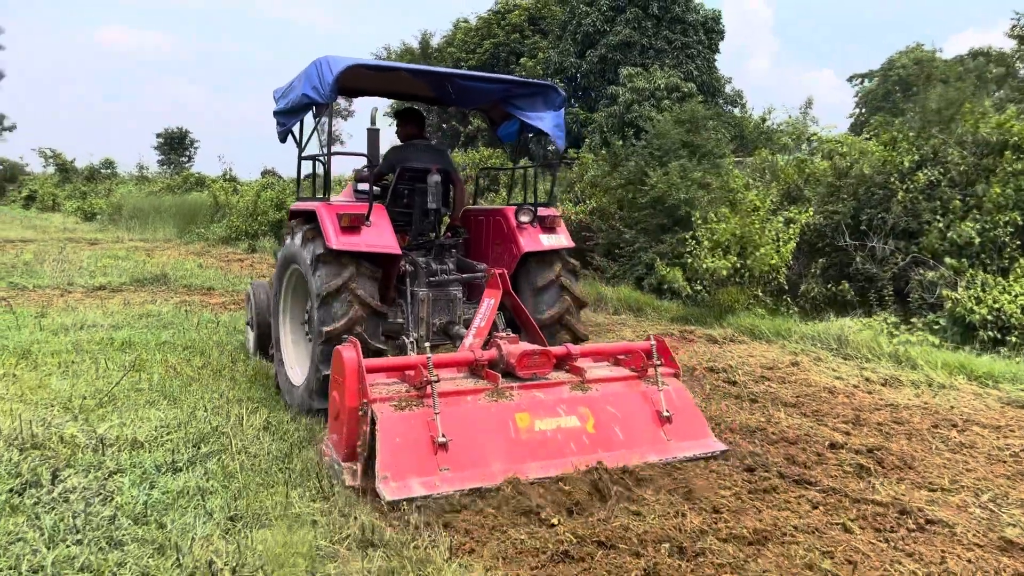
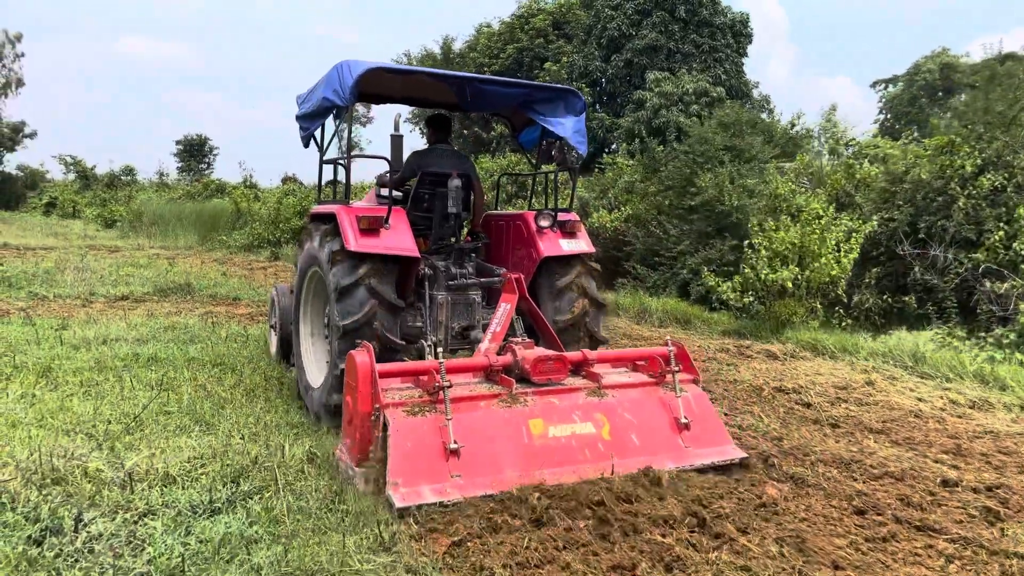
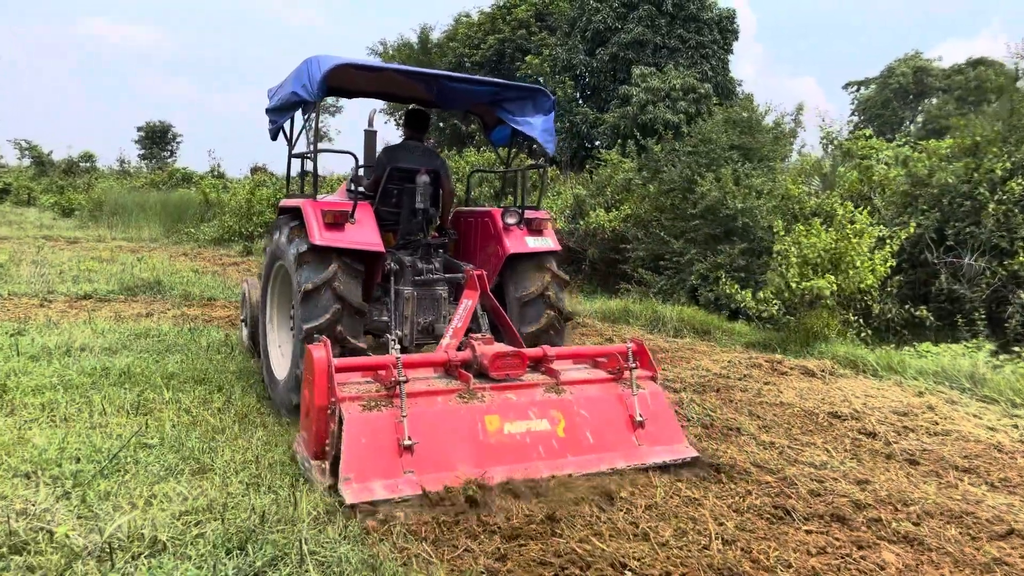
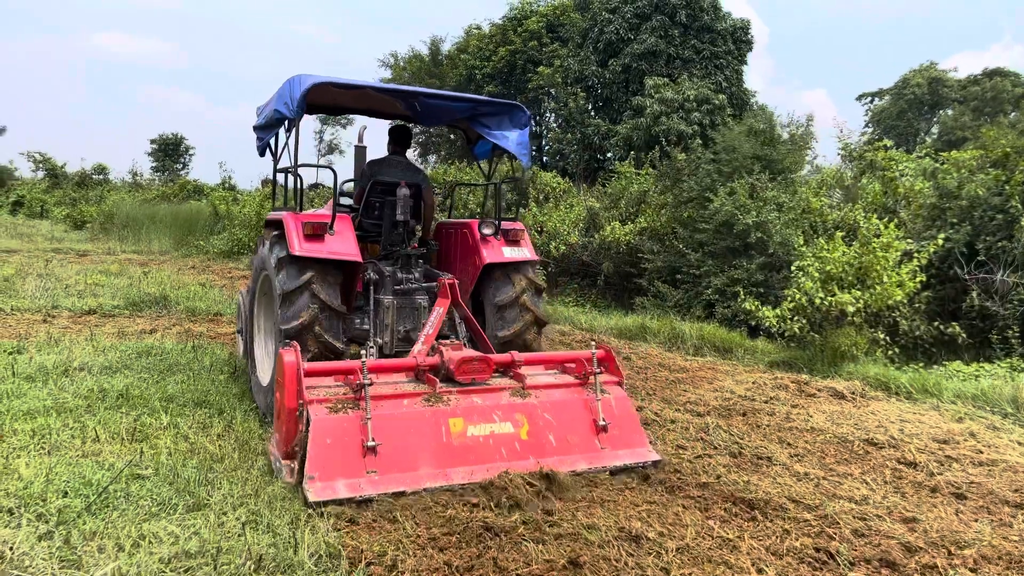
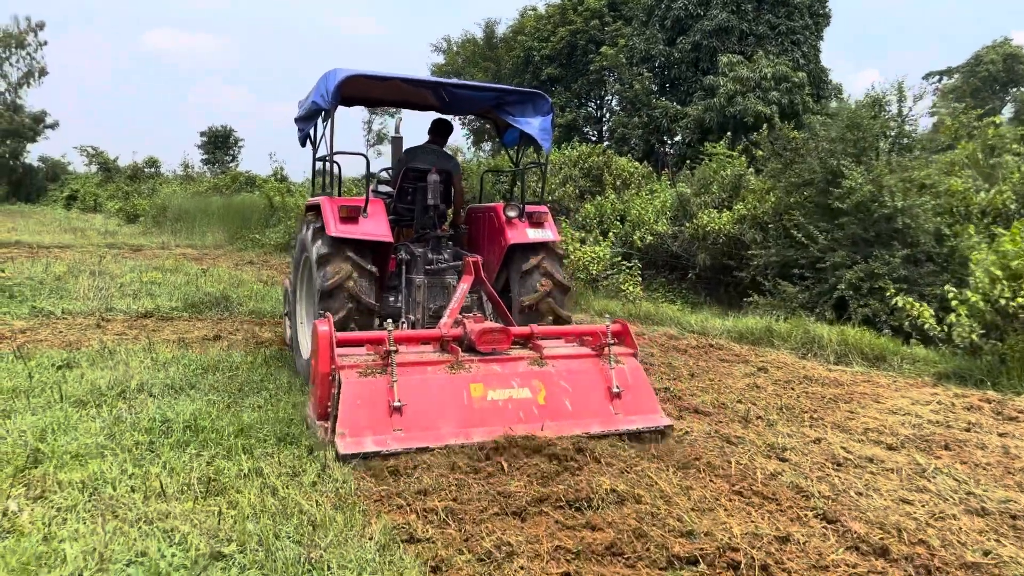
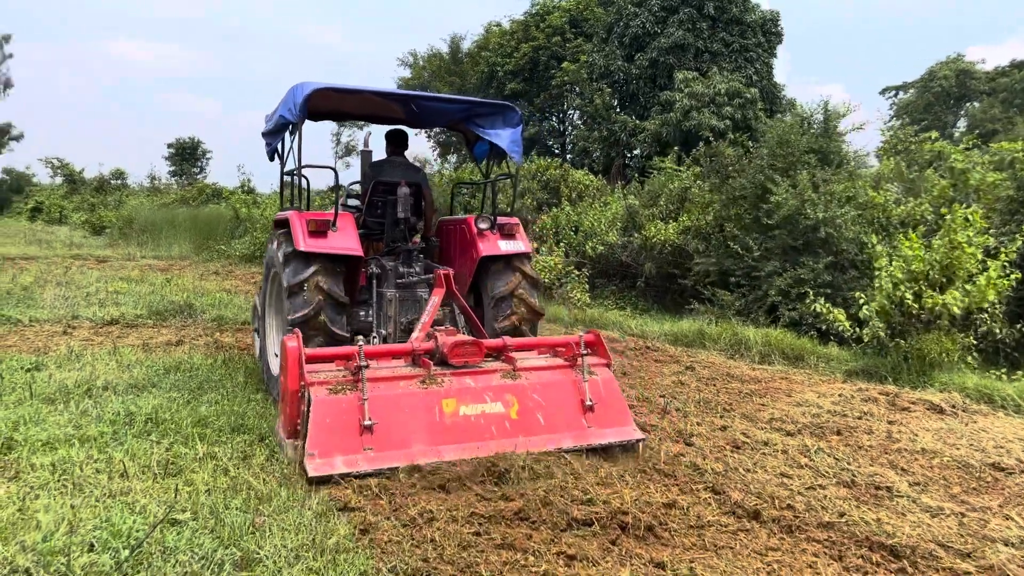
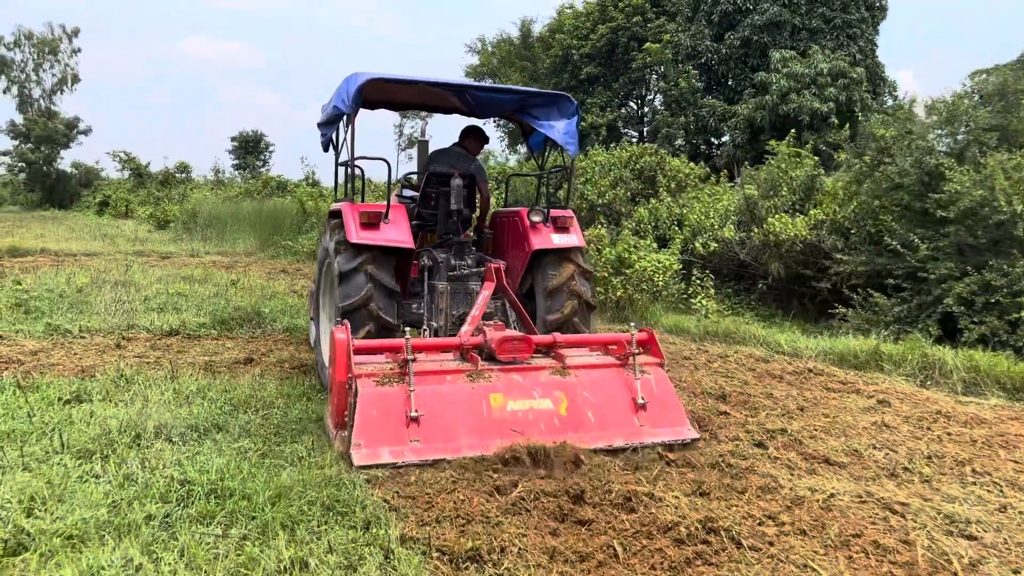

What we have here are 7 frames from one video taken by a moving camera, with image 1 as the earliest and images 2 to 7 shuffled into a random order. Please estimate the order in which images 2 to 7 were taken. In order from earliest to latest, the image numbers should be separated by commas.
2, 3, 4, 6, 5, 7
